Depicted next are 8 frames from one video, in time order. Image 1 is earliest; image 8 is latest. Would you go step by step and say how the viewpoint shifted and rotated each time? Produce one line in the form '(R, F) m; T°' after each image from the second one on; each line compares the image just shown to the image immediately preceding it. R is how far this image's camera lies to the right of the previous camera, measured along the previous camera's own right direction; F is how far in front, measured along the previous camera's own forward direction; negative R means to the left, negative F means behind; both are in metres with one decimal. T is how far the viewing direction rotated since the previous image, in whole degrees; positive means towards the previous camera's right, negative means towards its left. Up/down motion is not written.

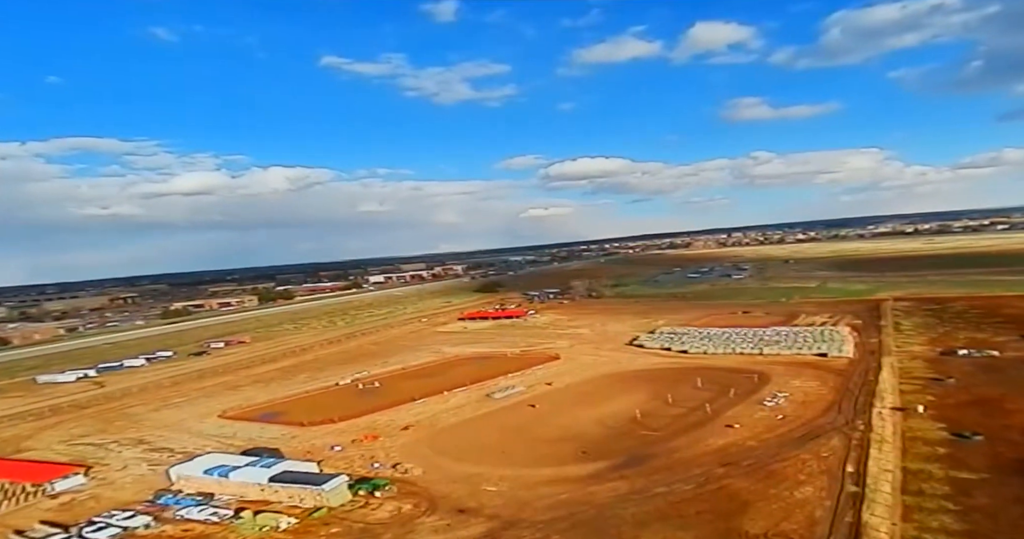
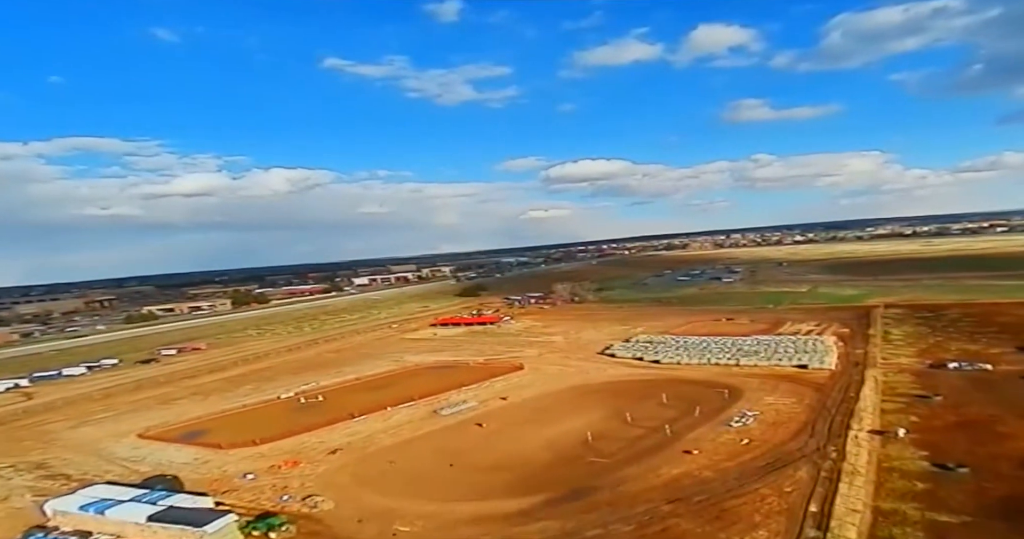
(+1.5, +1.8) m; 0°
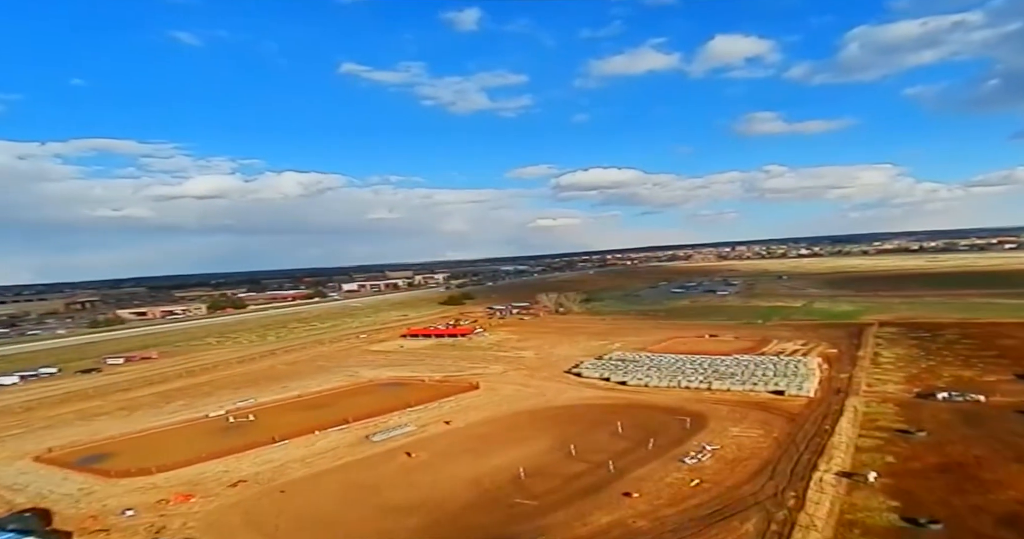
(+1.8, +1.9) m; -1°
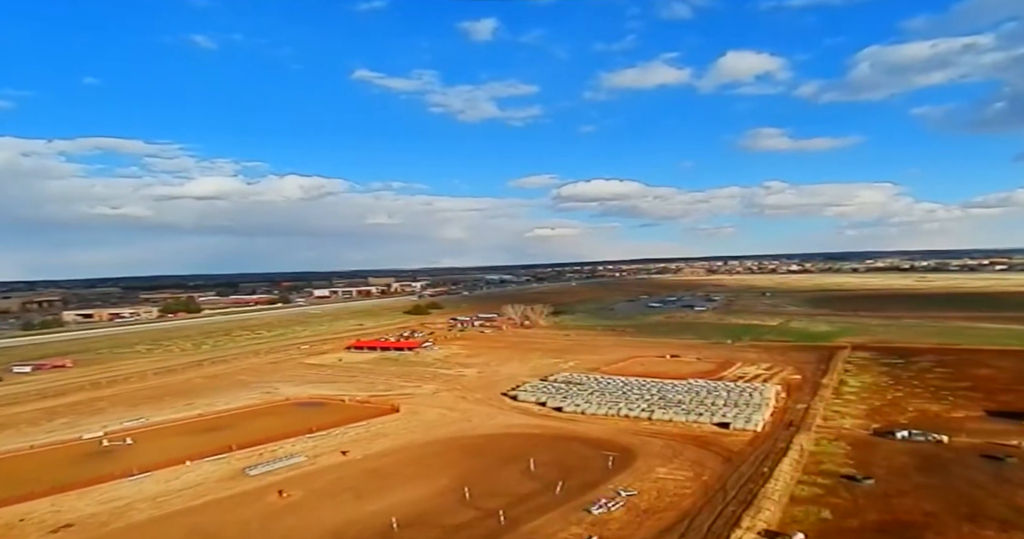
(+2.3, +2.2) m; 0°
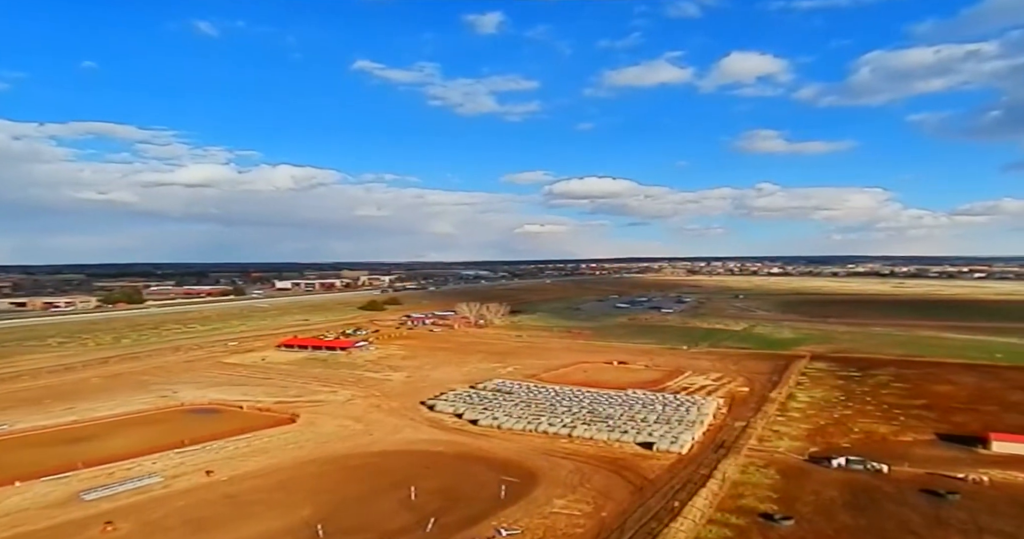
(+2.2, +2.0) m; +1°
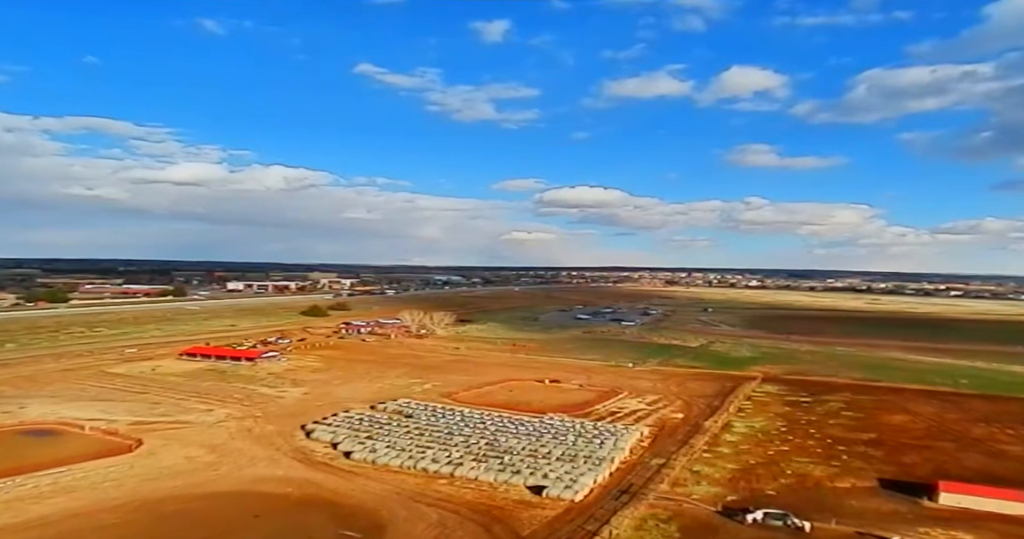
(+2.6, +2.8) m; +1°
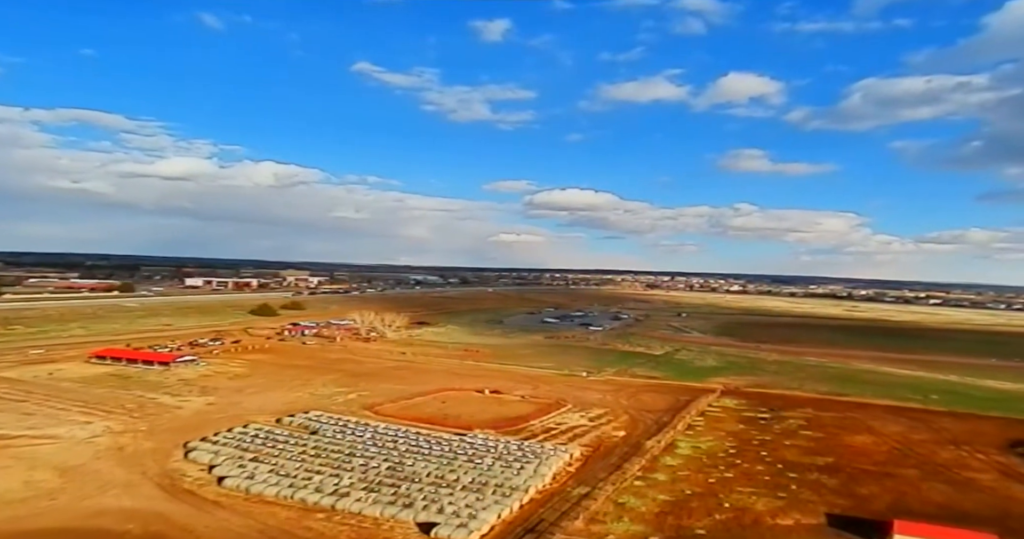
(+1.9, +2.2) m; +1°
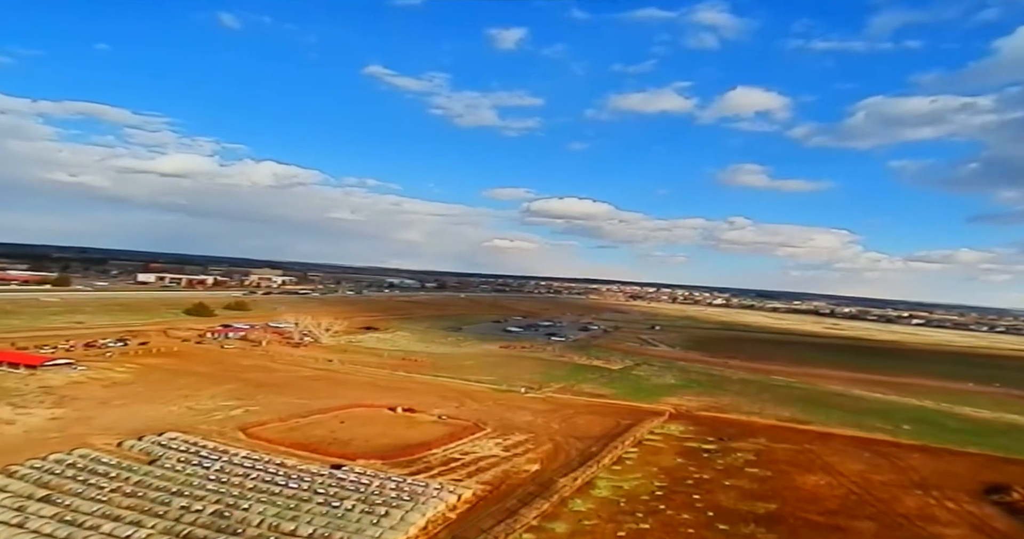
(+2.5, +3.1) m; +1°
